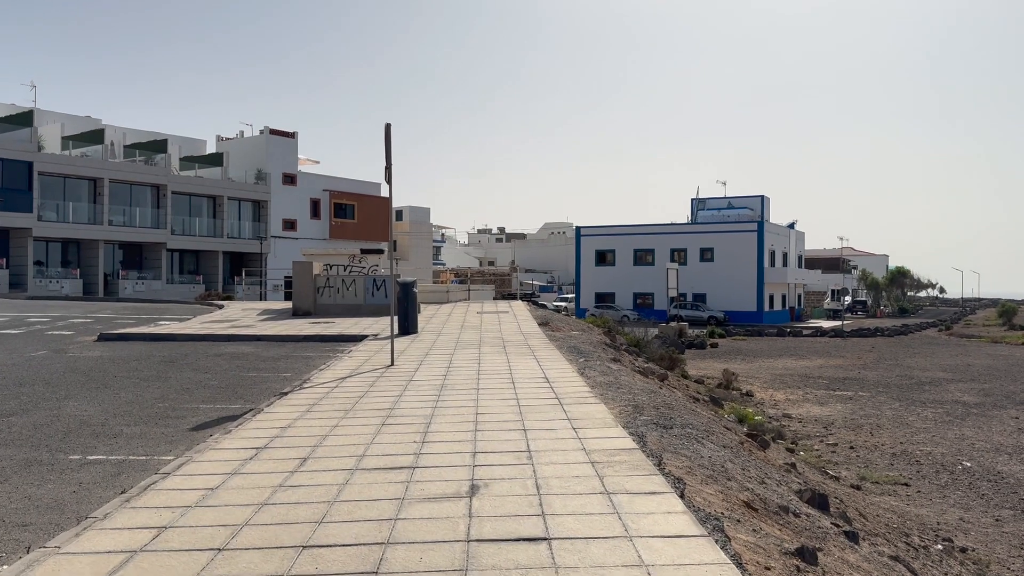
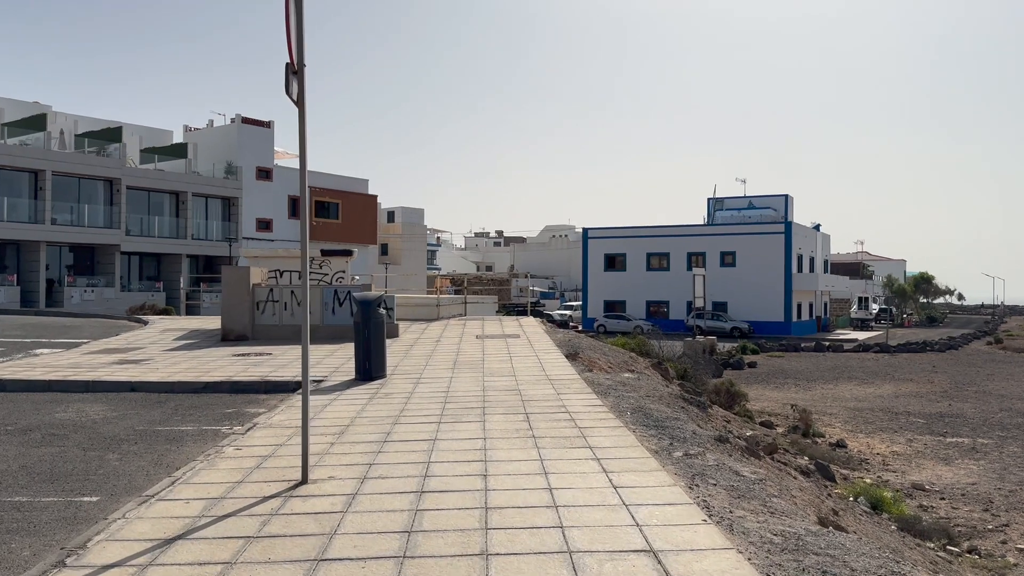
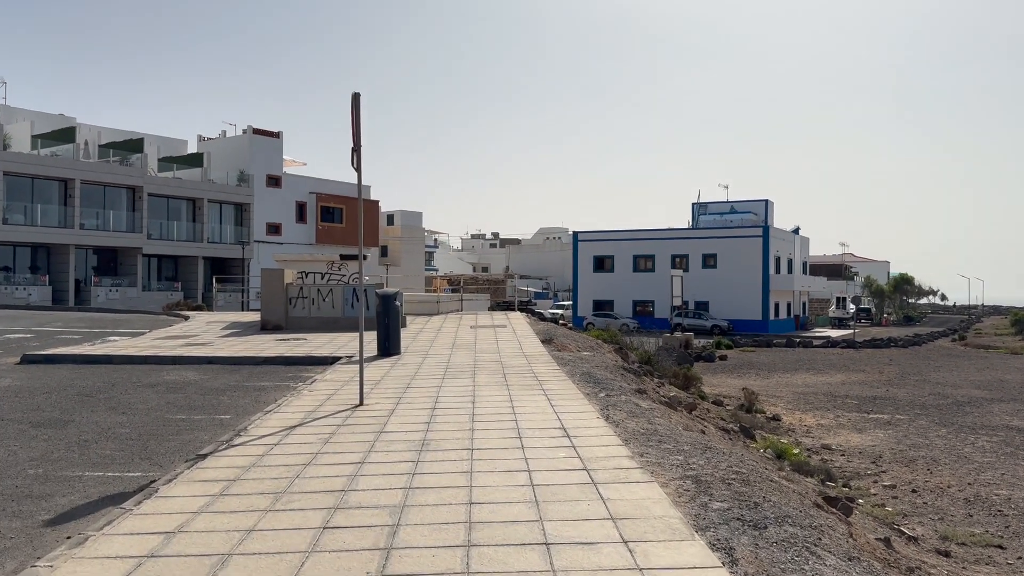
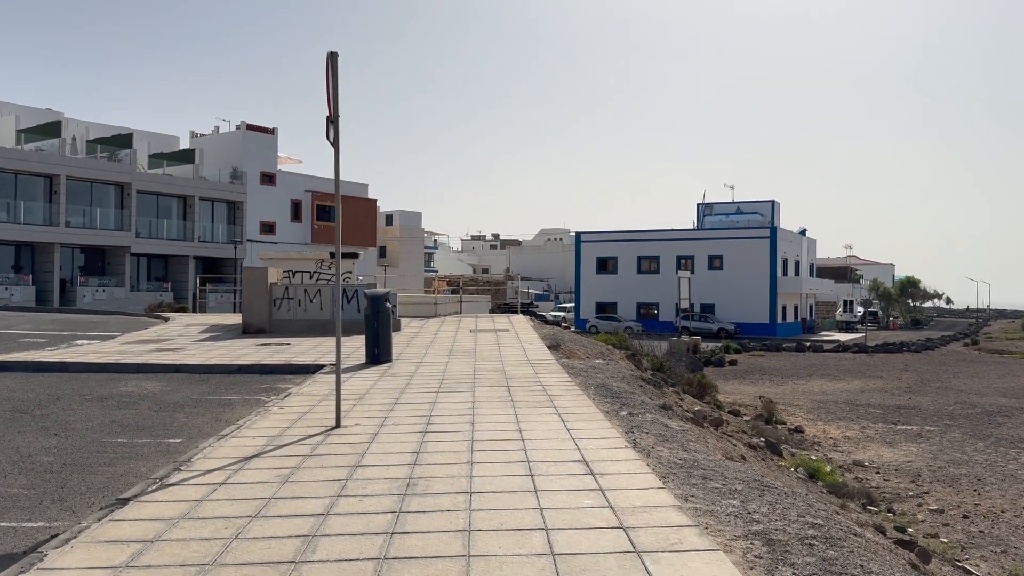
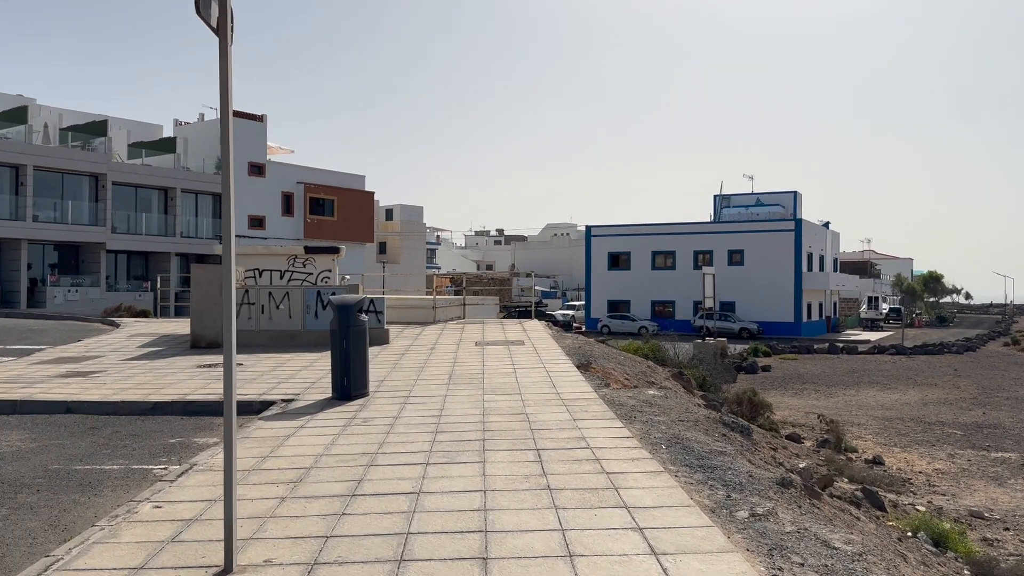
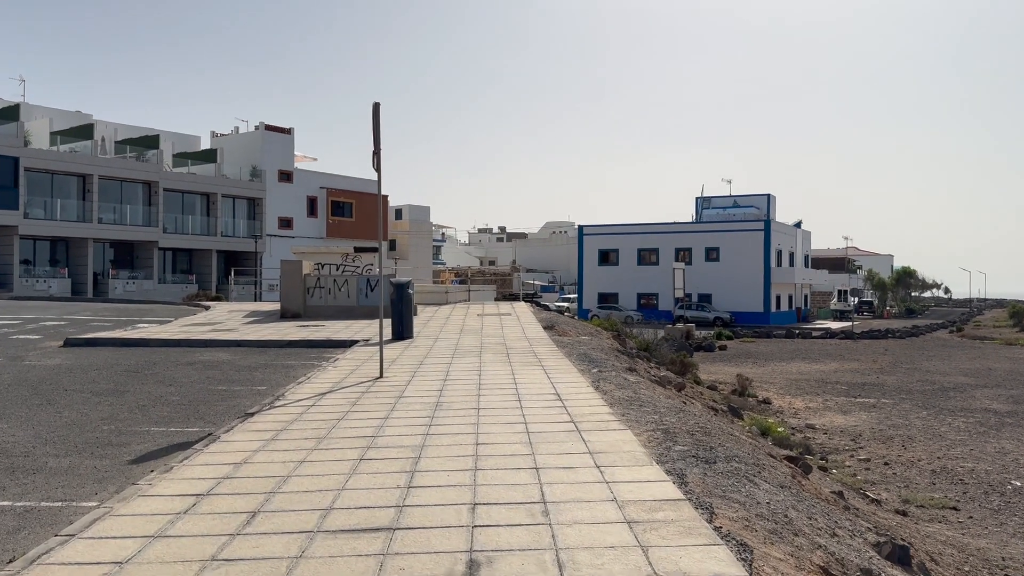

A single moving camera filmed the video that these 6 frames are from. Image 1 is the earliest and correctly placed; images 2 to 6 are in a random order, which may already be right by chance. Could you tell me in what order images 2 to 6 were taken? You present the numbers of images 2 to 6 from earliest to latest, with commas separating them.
6, 3, 4, 2, 5
